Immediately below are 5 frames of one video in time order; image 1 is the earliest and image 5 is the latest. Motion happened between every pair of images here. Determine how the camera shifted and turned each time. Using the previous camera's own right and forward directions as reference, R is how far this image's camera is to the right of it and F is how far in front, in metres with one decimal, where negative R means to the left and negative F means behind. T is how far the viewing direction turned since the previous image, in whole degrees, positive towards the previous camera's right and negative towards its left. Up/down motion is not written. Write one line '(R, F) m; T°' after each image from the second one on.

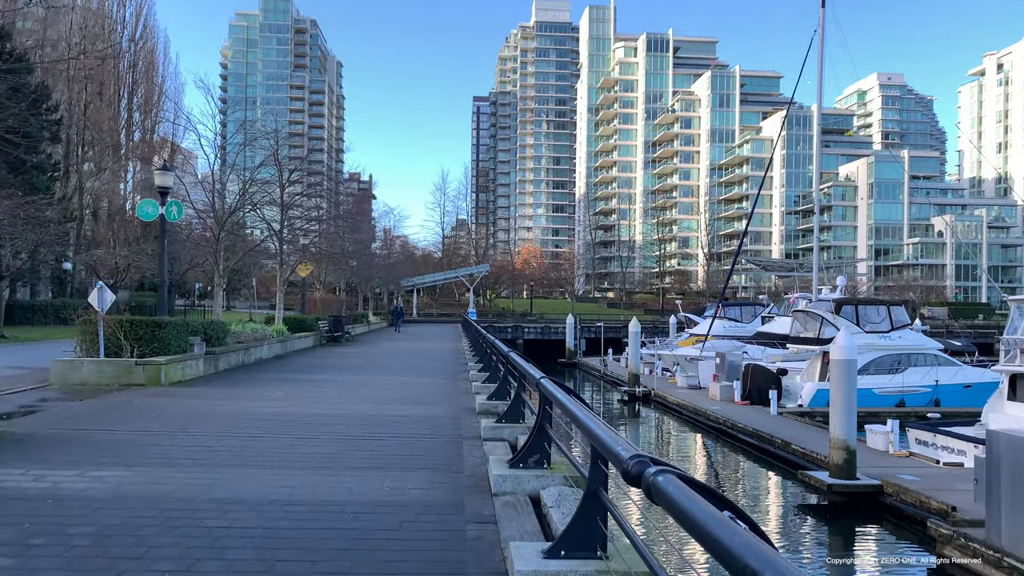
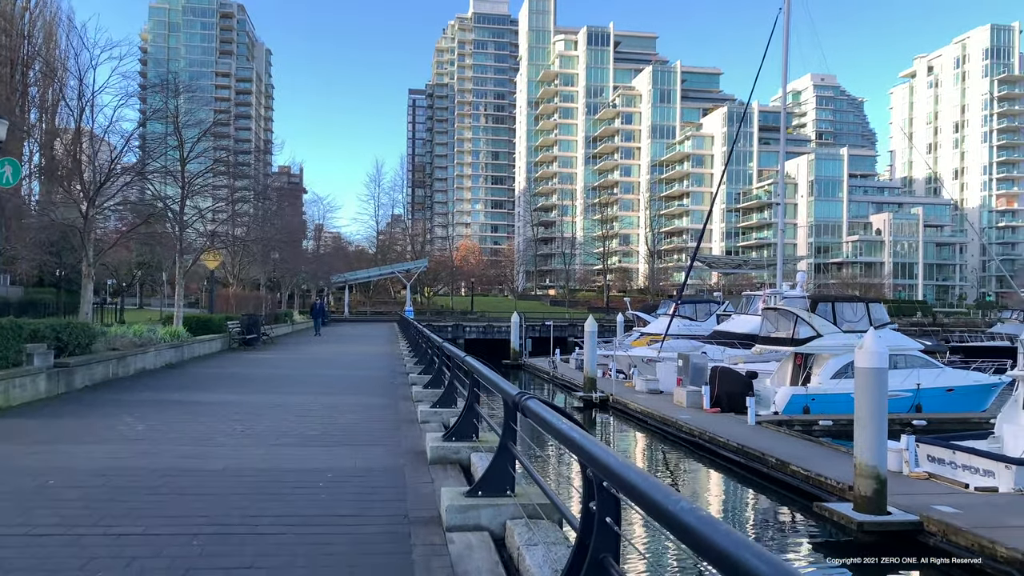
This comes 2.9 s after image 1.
(-0.2, +2.7) m; +5°
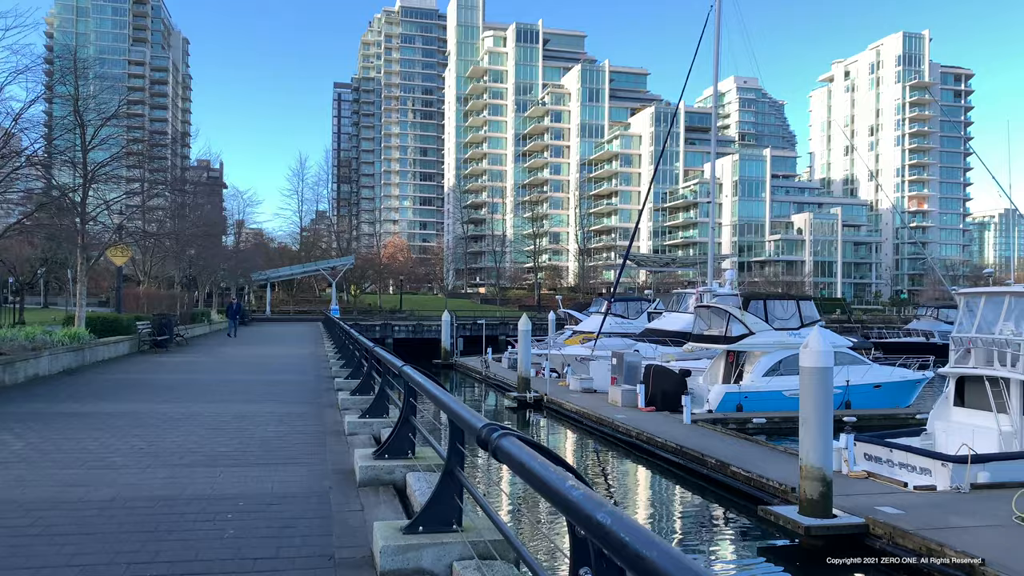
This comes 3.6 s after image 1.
(-0.1, +0.6) m; +5°
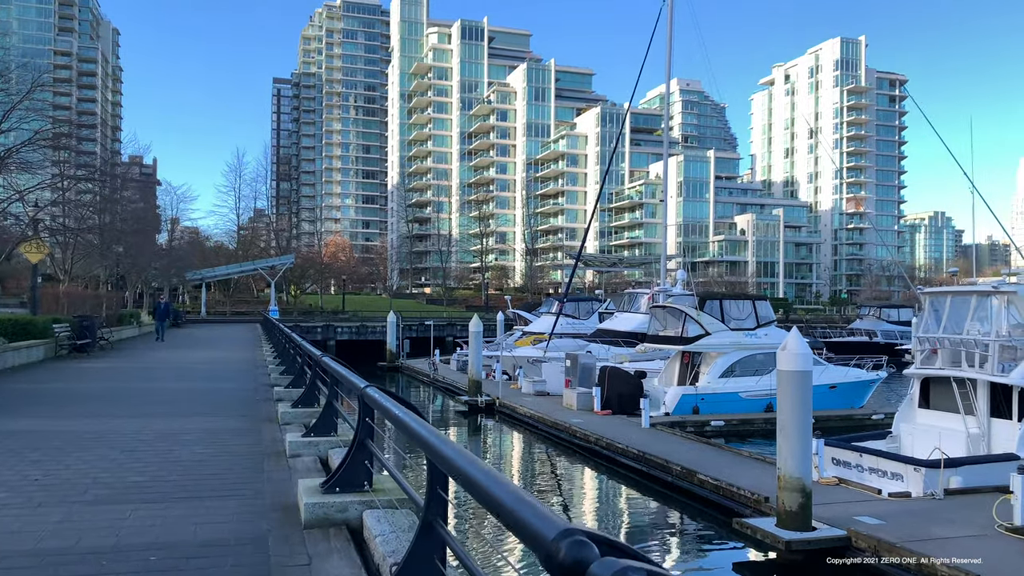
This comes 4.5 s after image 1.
(-0.2, +0.8) m; +4°
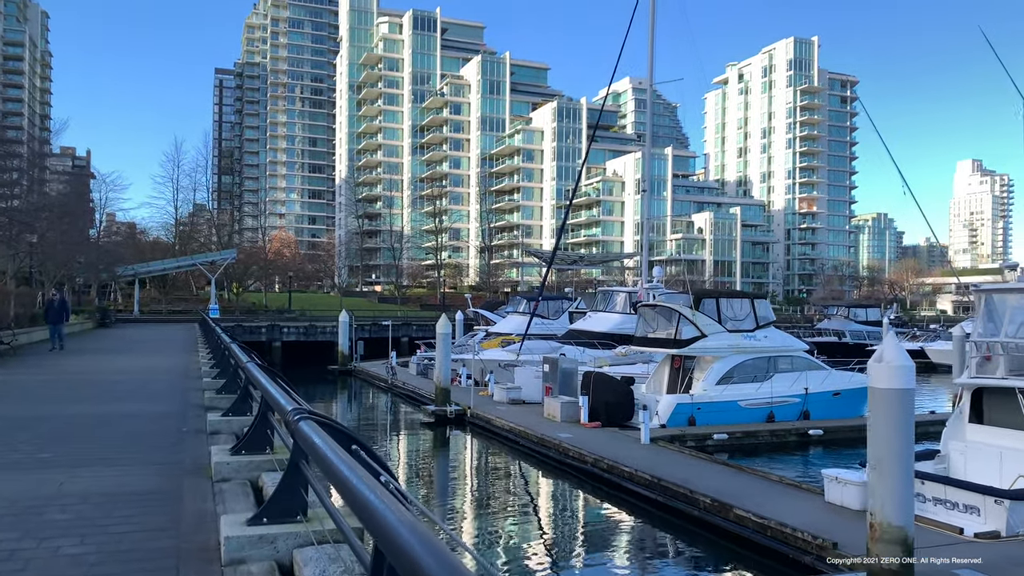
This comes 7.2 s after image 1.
(-0.6, +2.3) m; +4°
